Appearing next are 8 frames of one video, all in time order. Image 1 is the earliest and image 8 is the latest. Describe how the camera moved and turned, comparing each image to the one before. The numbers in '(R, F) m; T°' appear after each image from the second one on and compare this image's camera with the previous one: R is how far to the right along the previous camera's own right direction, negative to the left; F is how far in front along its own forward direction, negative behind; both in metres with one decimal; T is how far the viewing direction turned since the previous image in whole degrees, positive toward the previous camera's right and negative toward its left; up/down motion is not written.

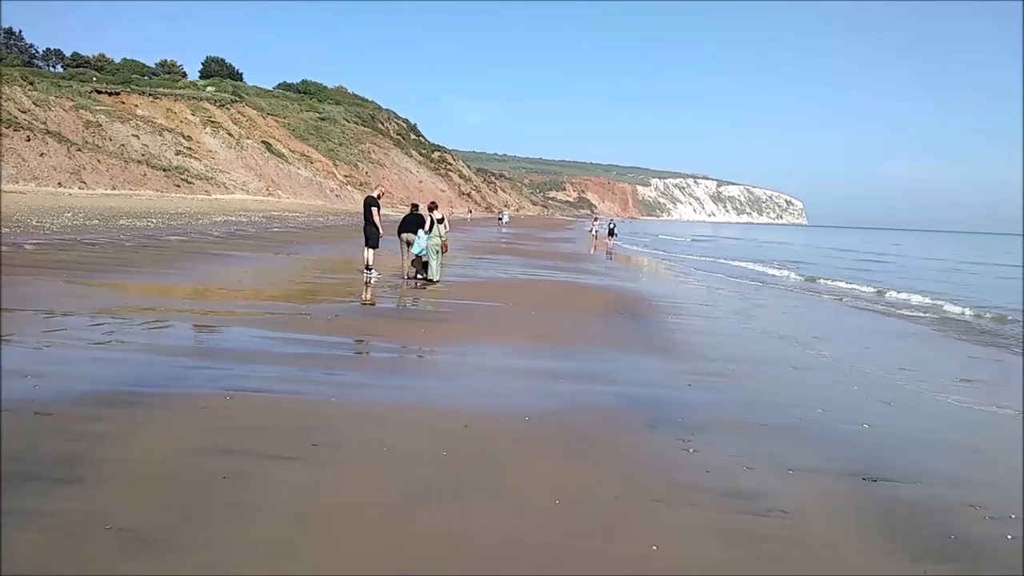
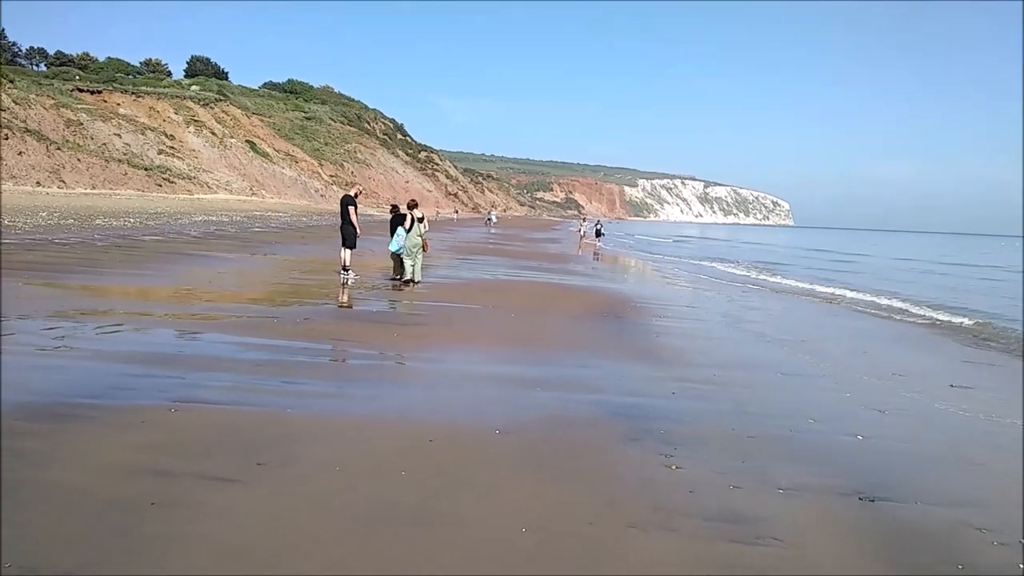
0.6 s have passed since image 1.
(+0.1, +0.3) m; +1°
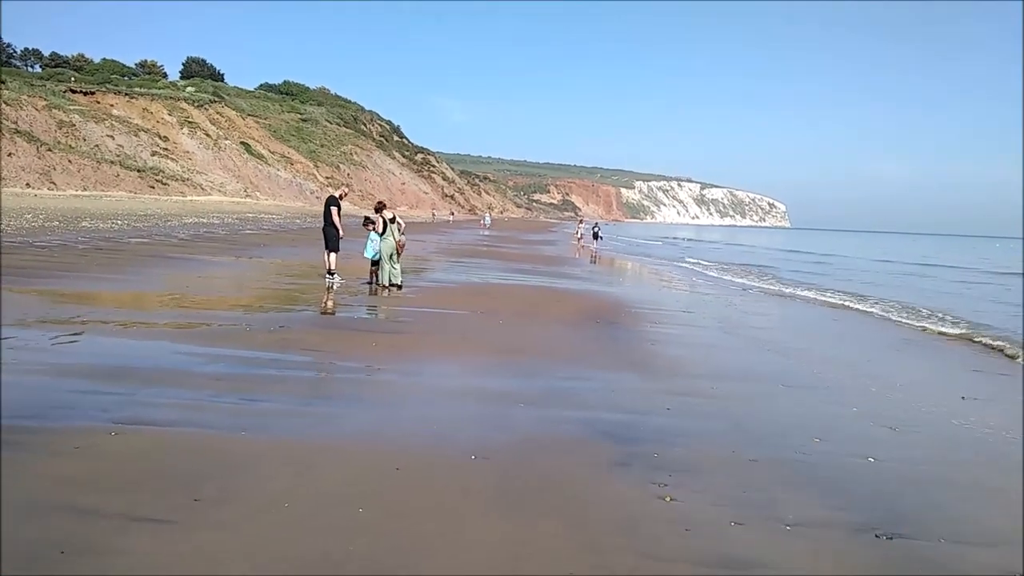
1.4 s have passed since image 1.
(+0.1, +0.4) m; 0°
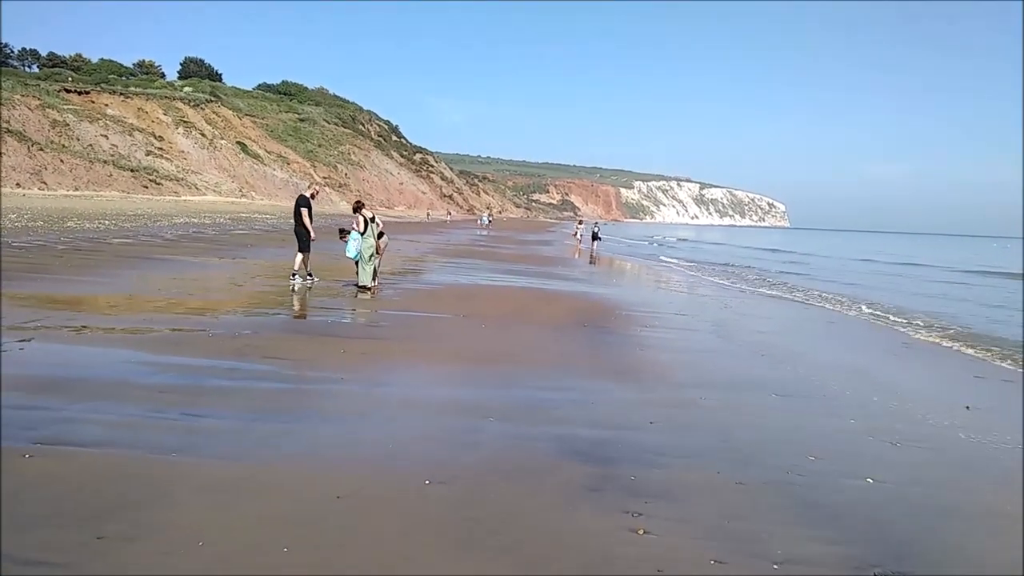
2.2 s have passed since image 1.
(+0.2, +0.4) m; 0°
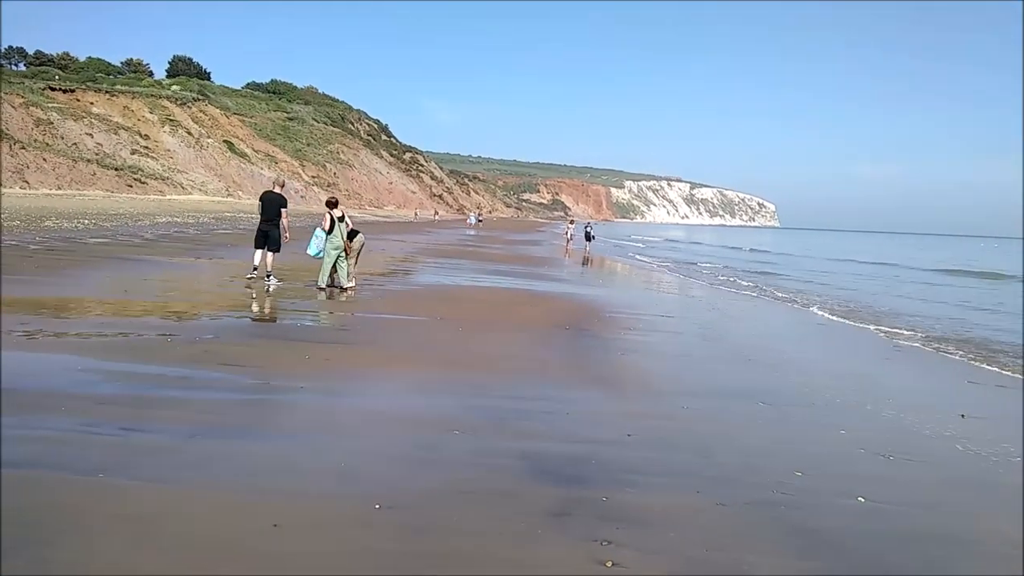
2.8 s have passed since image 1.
(+0.1, +0.3) m; +1°
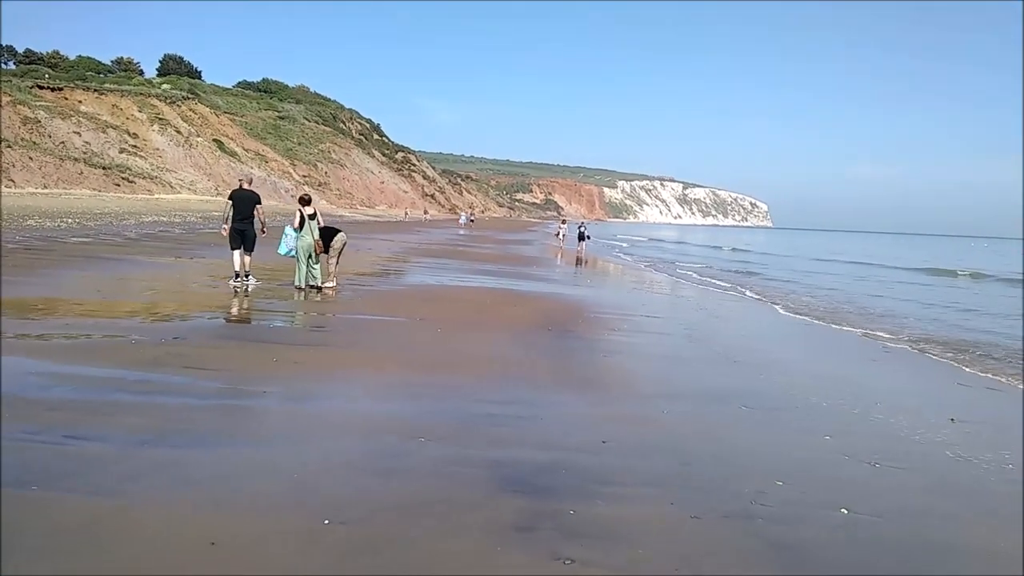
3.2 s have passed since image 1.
(+0.1, +0.2) m; +1°
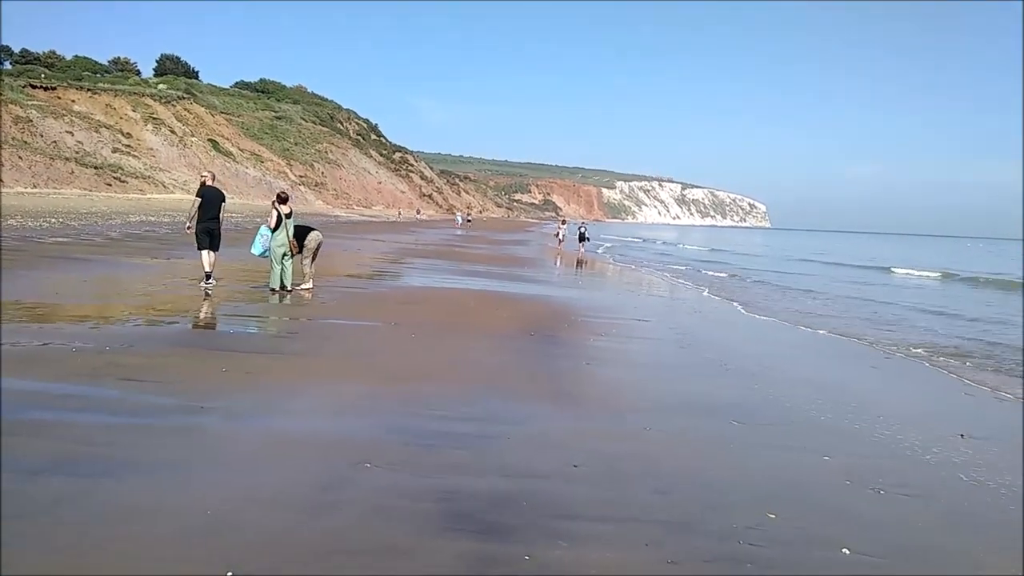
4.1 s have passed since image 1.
(+0.2, +0.5) m; 0°
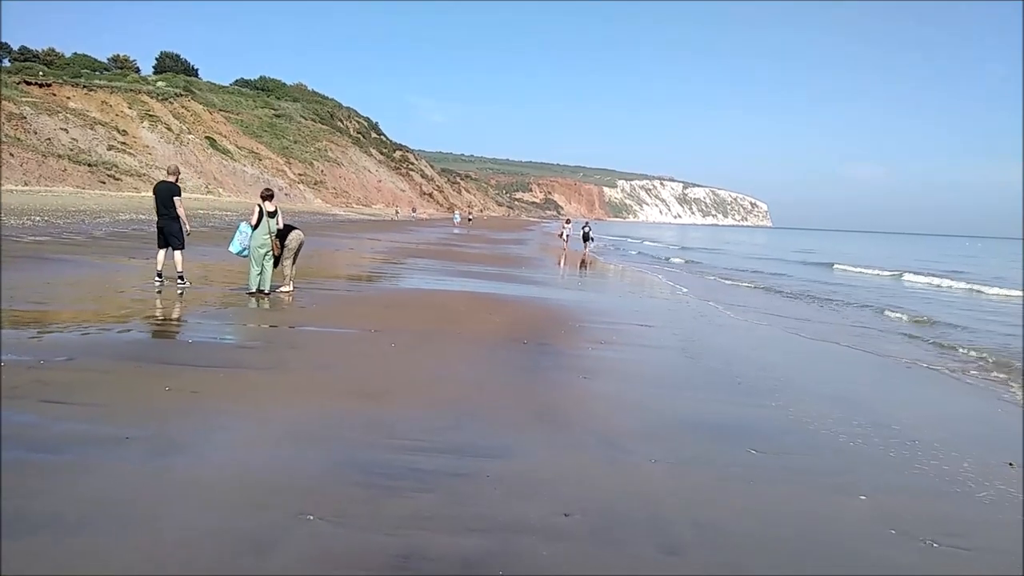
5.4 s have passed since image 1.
(+0.1, +0.7) m; 0°
